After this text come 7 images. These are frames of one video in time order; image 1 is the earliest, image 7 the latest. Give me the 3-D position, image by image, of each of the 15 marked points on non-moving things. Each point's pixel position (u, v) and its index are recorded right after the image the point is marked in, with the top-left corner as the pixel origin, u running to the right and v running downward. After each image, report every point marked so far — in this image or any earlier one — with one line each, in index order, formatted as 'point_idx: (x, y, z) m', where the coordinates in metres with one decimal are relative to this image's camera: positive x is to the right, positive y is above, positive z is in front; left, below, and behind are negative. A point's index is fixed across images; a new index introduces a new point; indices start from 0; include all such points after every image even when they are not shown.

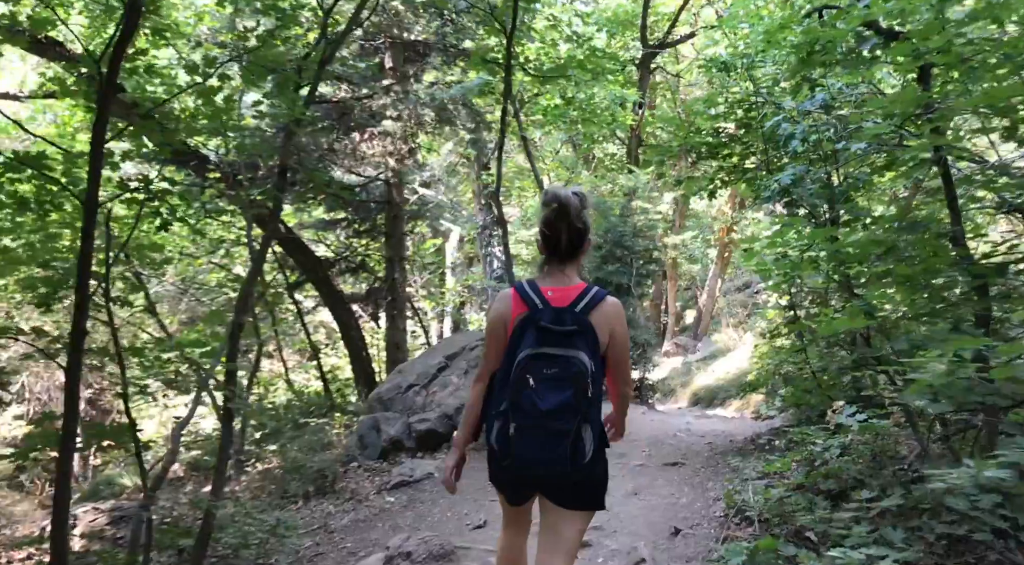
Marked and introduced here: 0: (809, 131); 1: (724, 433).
0: (+2.5, +1.3, +7.3) m
1: (+2.3, -1.6, +9.6) m
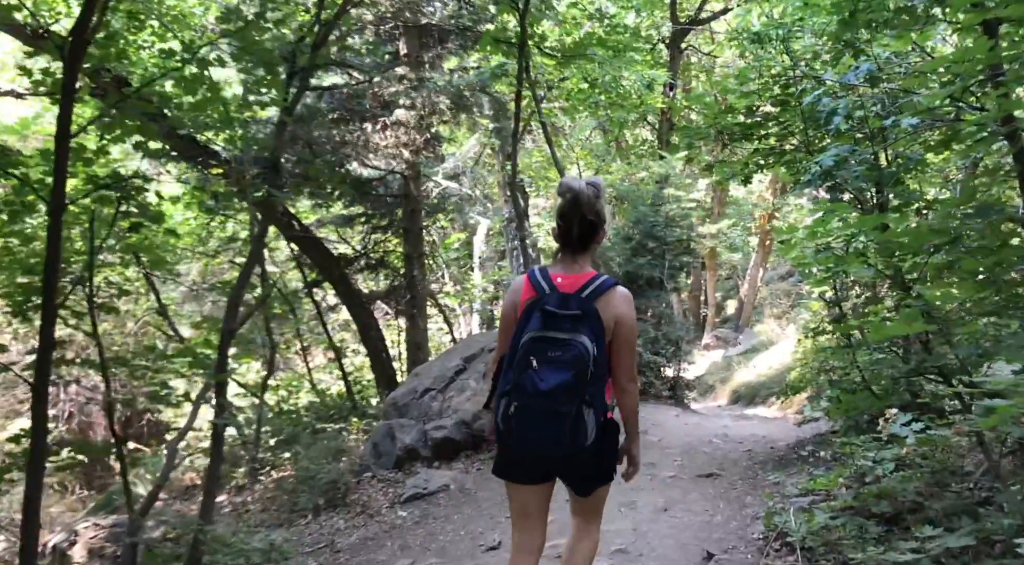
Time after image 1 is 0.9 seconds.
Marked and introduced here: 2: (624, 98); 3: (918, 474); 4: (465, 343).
0: (+2.6, +1.3, +6.6) m
1: (+2.5, -1.6, +8.9) m
2: (+1.5, +2.5, +12.1) m
3: (+2.5, -1.2, +5.5) m
4: (-0.5, -0.6, +9.6) m
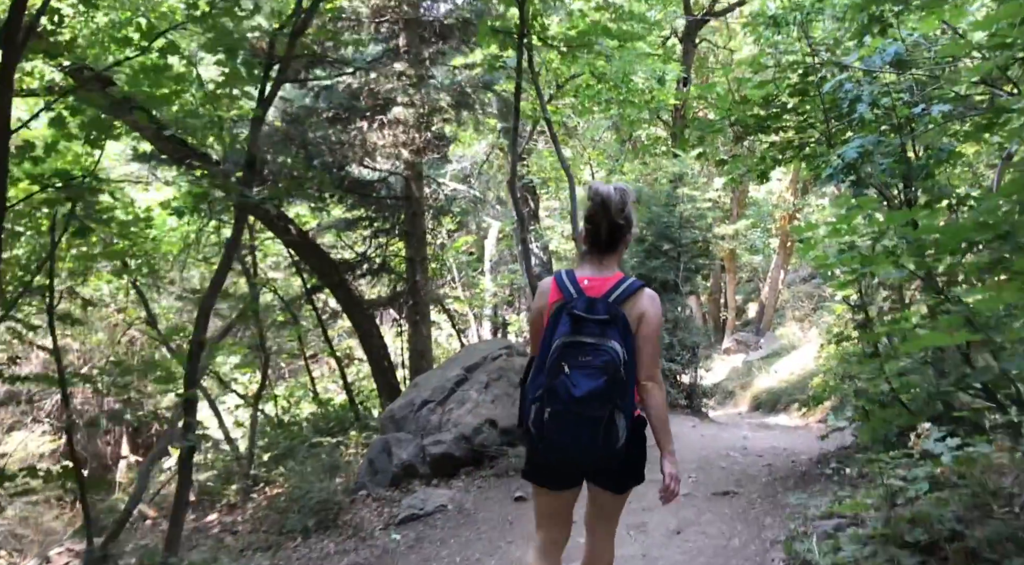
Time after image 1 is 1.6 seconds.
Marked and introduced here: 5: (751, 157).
0: (+2.5, +1.3, +6.1) m
1: (+2.6, -1.6, +8.3) m
2: (+1.6, +2.5, +11.6) m
3: (+2.5, -1.2, +4.9) m
4: (-0.5, -0.7, +9.1) m
5: (+2.2, +1.1, +8.0) m
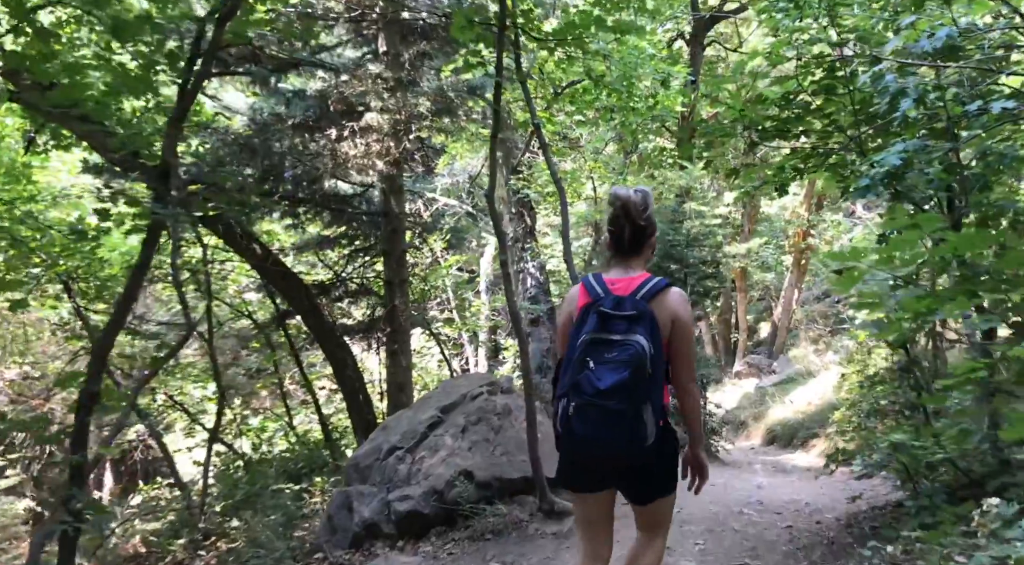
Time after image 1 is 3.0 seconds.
0: (+2.3, +1.1, +5.0) m
1: (+2.4, -1.8, +7.2) m
2: (+1.5, +2.2, +10.5) m
3: (+2.3, -1.4, +3.8) m
4: (-0.6, -1.0, +8.0) m
5: (+2.0, +0.9, +7.0) m
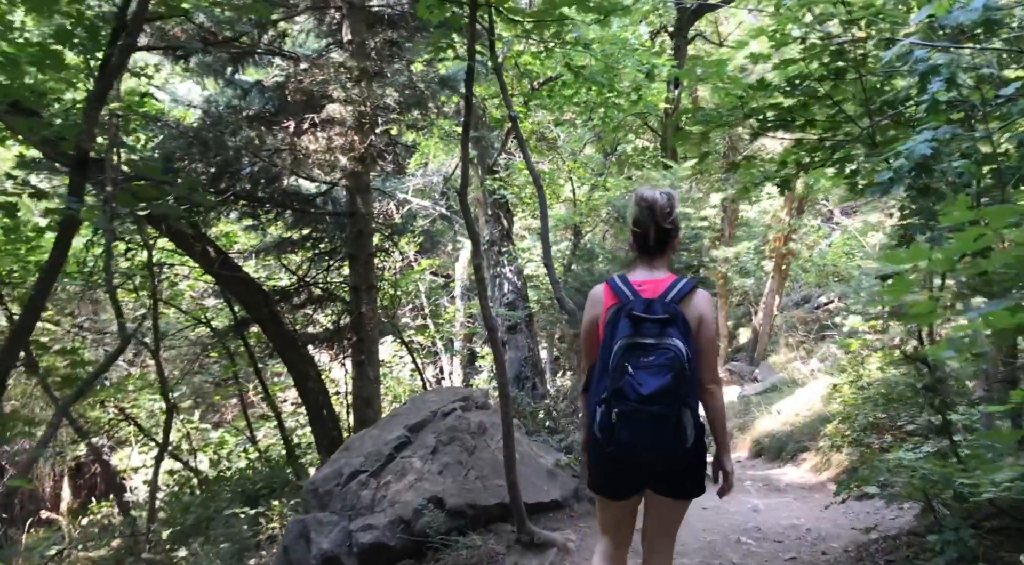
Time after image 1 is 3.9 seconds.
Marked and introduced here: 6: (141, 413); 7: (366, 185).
0: (+2.2, +1.1, +4.4) m
1: (+2.2, -1.9, +6.6) m
2: (+1.2, +2.1, +9.9) m
3: (+2.2, -1.4, +3.2) m
4: (-0.8, -1.0, +7.3) m
5: (+1.8, +0.9, +6.4) m
6: (-4.8, -1.7, +11.4) m
7: (-1.5, +1.0, +9.2) m
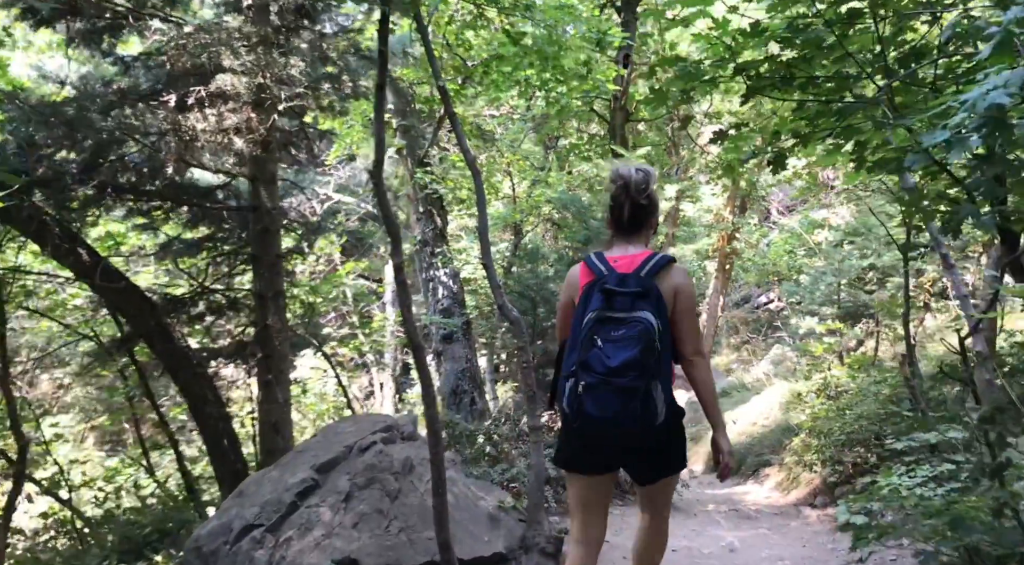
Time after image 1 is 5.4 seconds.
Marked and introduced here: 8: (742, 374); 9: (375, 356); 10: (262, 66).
0: (+1.9, +1.1, +3.4) m
1: (+1.8, -1.9, +5.6) m
2: (+0.5, +2.1, +8.8) m
3: (+2.0, -1.4, +2.2) m
4: (-1.3, -1.0, +6.1) m
5: (+1.4, +0.9, +5.3) m
6: (-5.5, -1.8, +9.9) m
7: (-2.1, +0.9, +7.9) m
8: (+4.5, -1.7, +17.6) m
9: (-2.0, -1.0, +12.8) m
10: (-2.0, +1.7, +7.3) m
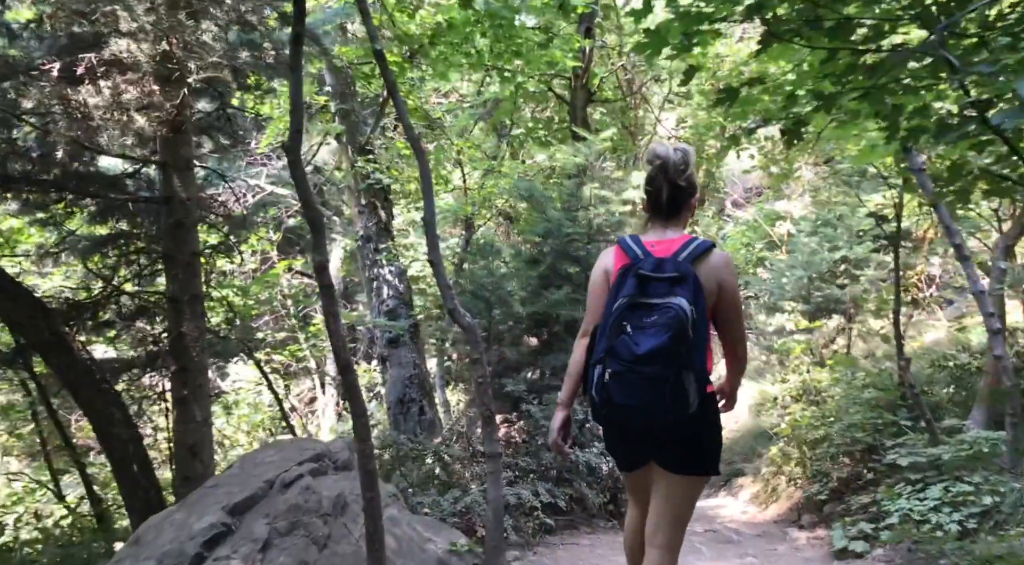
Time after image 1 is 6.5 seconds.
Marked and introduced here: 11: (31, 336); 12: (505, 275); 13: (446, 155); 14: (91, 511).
0: (+1.8, +1.1, +2.5) m
1: (+1.6, -1.9, +4.7) m
2: (0.0, +2.1, +7.9) m
3: (+1.9, -1.4, +1.4) m
4: (-1.5, -1.1, +5.1) m
5: (+1.1, +0.9, +4.4) m
6: (-6.0, -1.8, +8.7) m
7: (-2.5, +0.9, +6.8) m
8: (+3.6, -1.6, +16.9) m
9: (-2.6, -1.0, +11.8) m
10: (-2.3, +1.7, +6.3) m
11: (-3.7, -0.4, +6.9) m
12: (-0.1, +0.1, +7.9) m
13: (-0.7, +1.4, +9.8) m
14: (-4.0, -2.1, +8.5) m
